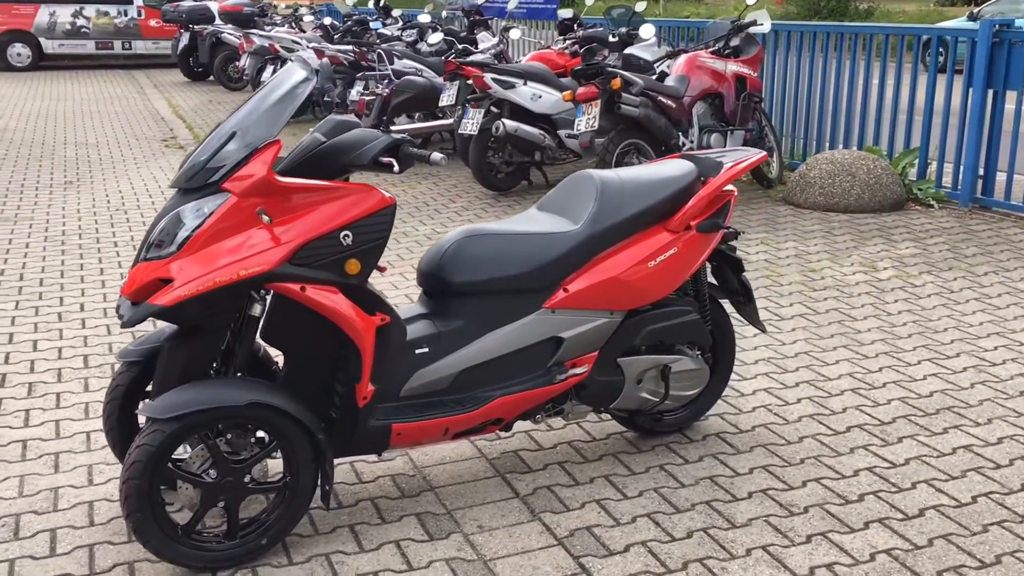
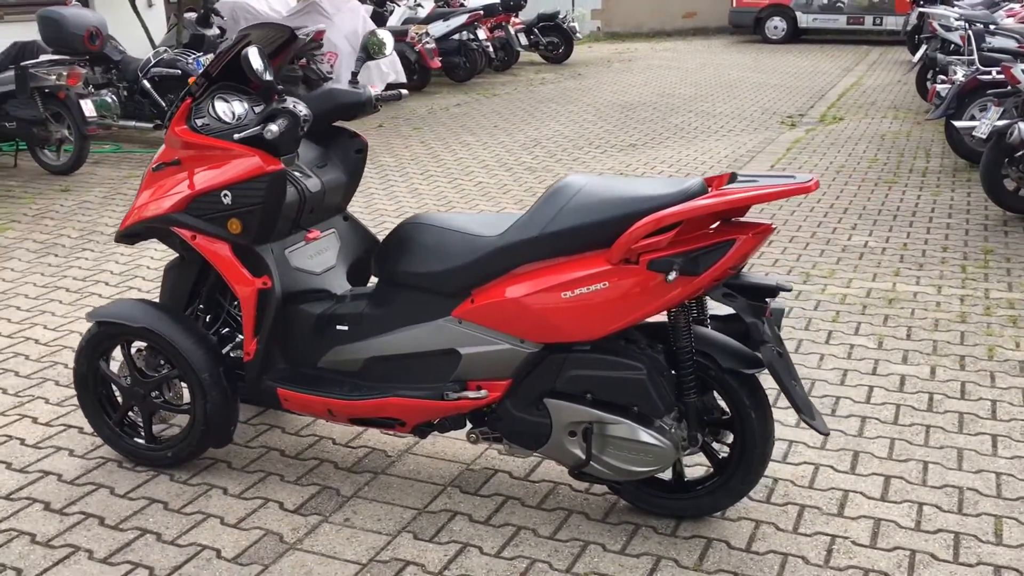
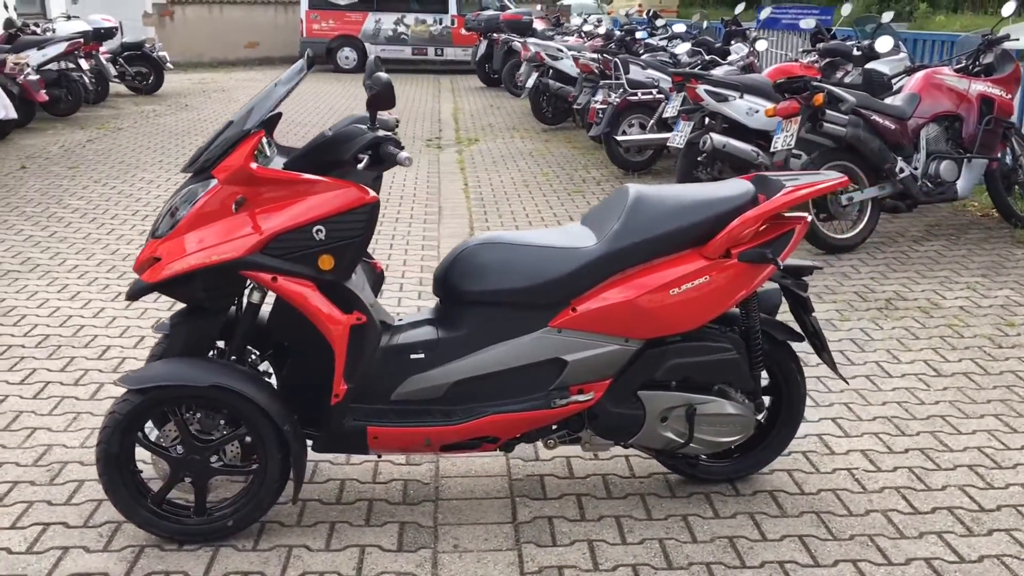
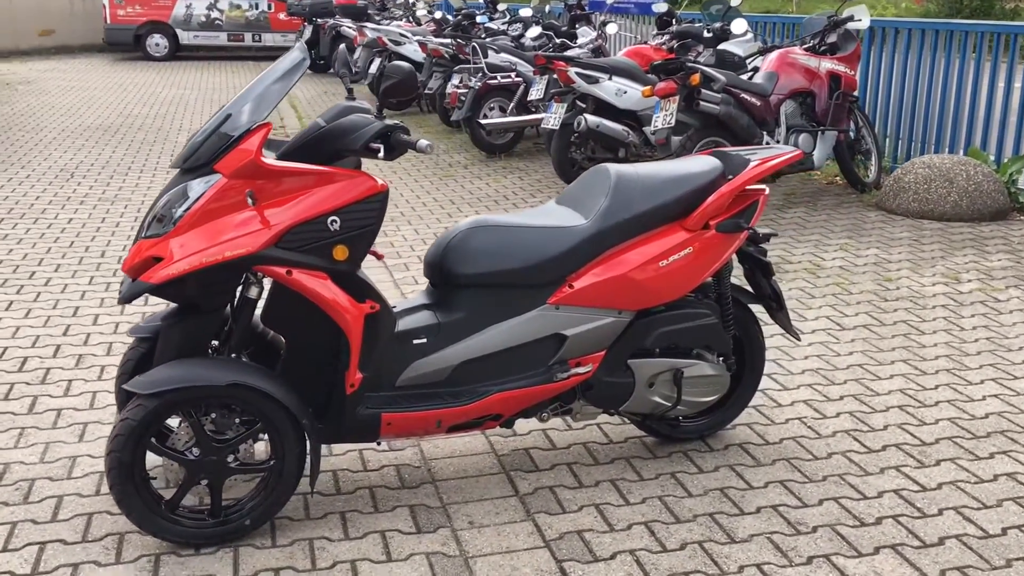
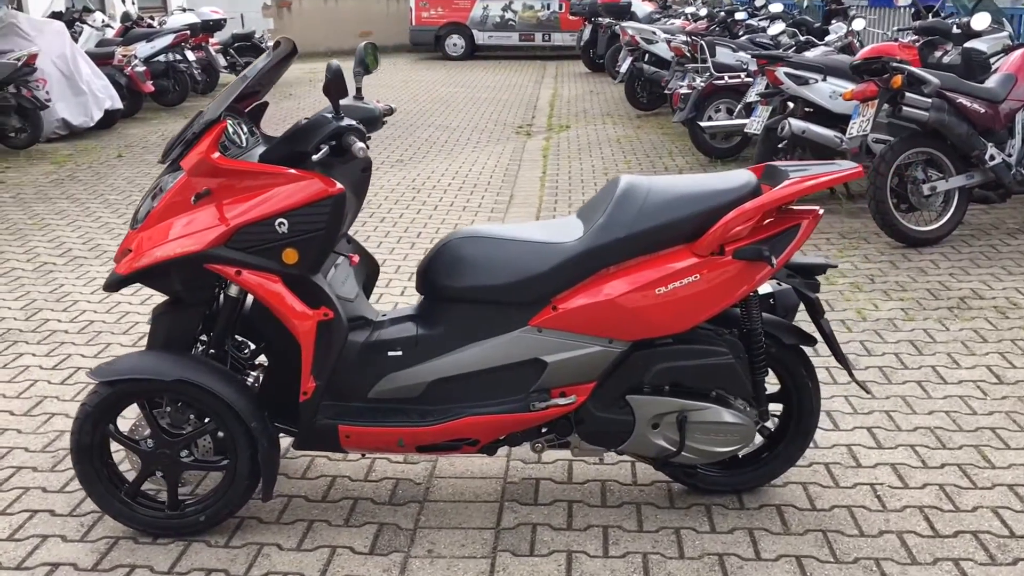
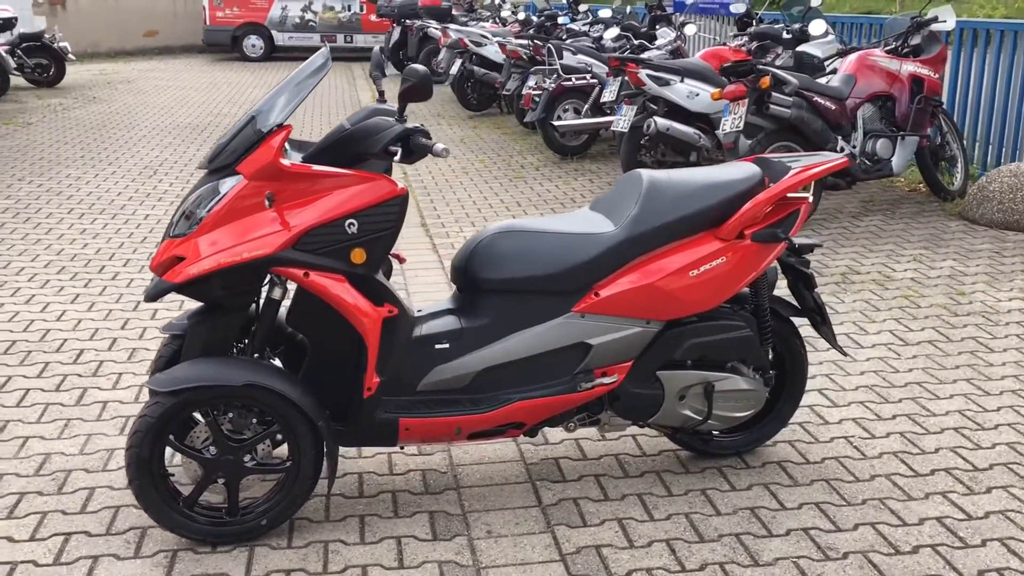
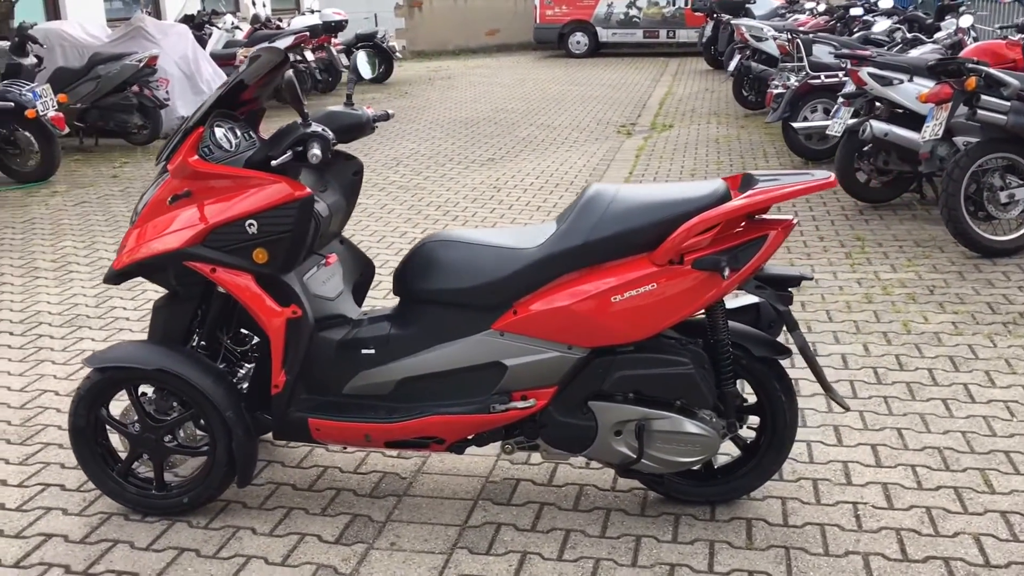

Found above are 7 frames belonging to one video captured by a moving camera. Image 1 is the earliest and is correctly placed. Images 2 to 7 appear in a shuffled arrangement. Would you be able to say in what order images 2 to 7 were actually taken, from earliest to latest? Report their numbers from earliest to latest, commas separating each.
4, 6, 3, 5, 7, 2
